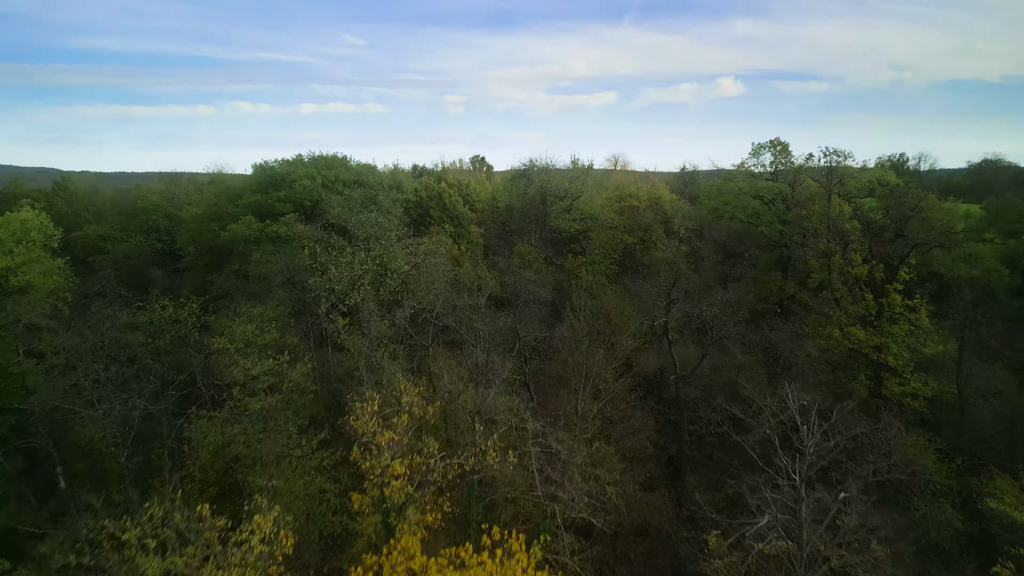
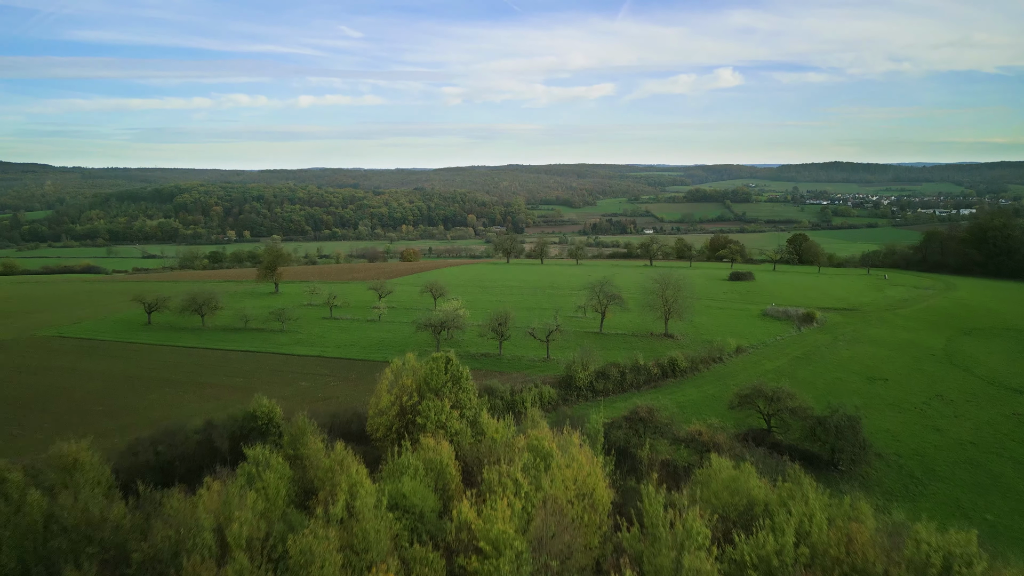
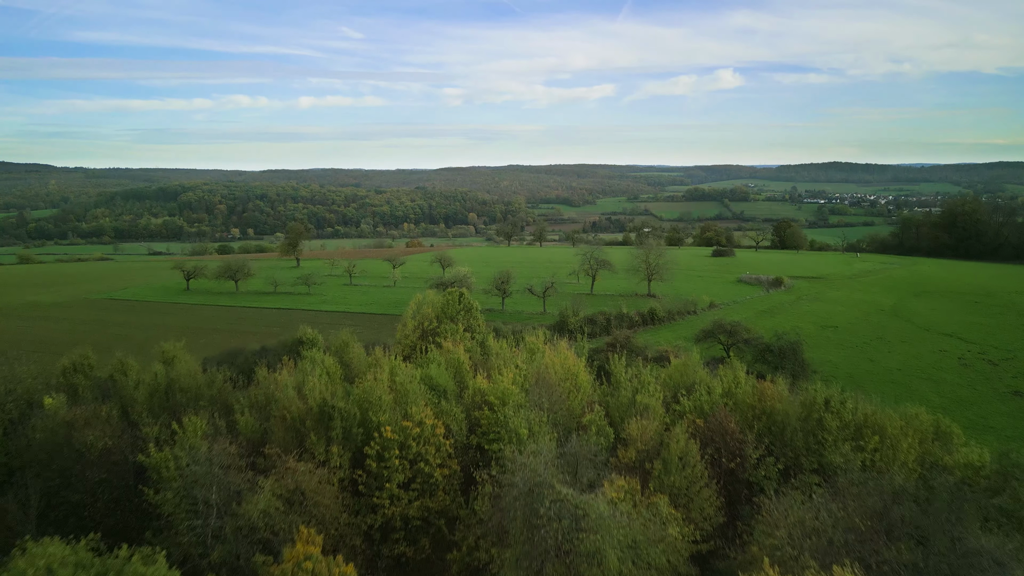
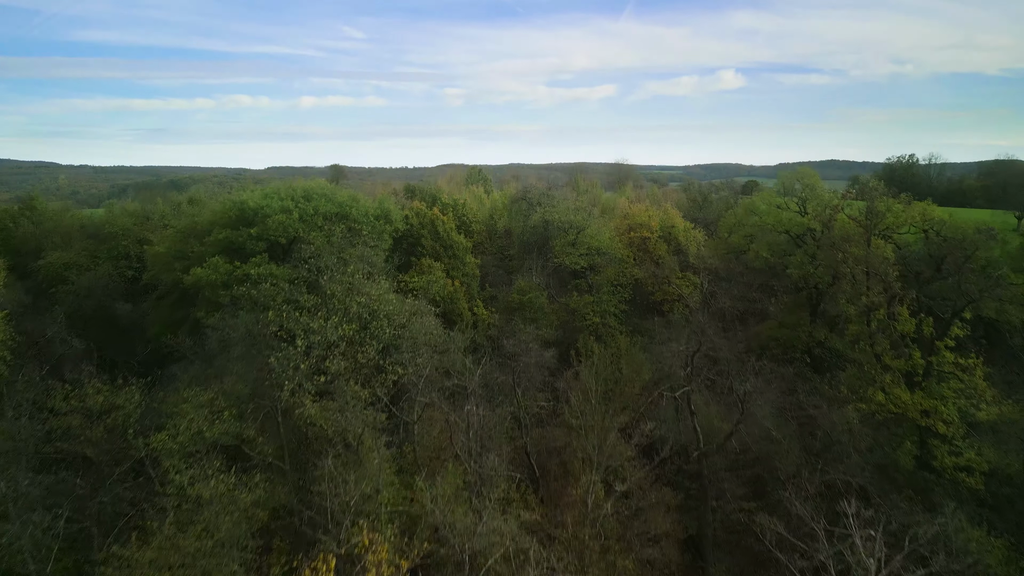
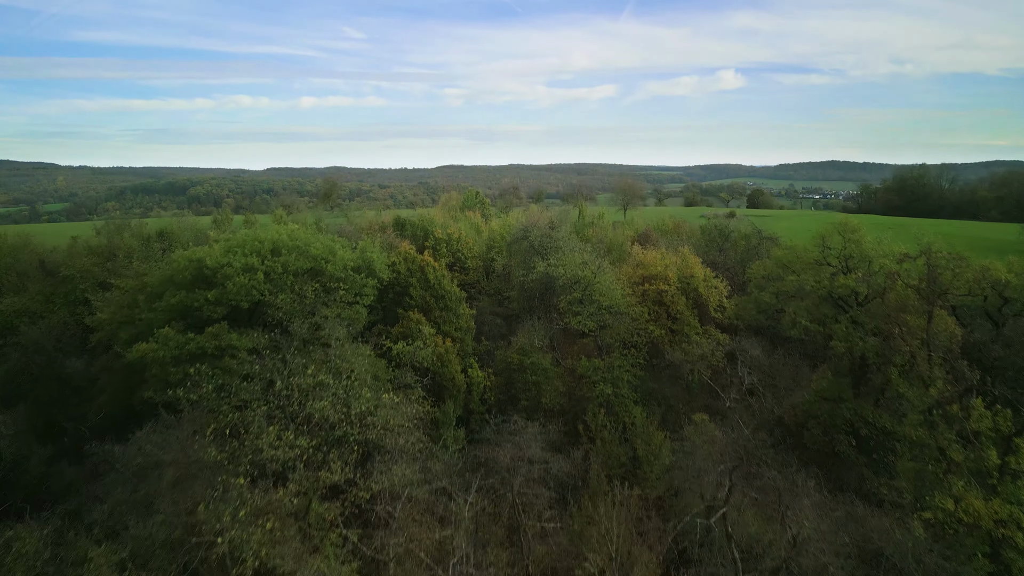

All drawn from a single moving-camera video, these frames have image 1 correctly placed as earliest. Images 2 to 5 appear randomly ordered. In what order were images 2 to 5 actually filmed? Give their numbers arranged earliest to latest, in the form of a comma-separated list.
4, 5, 3, 2
